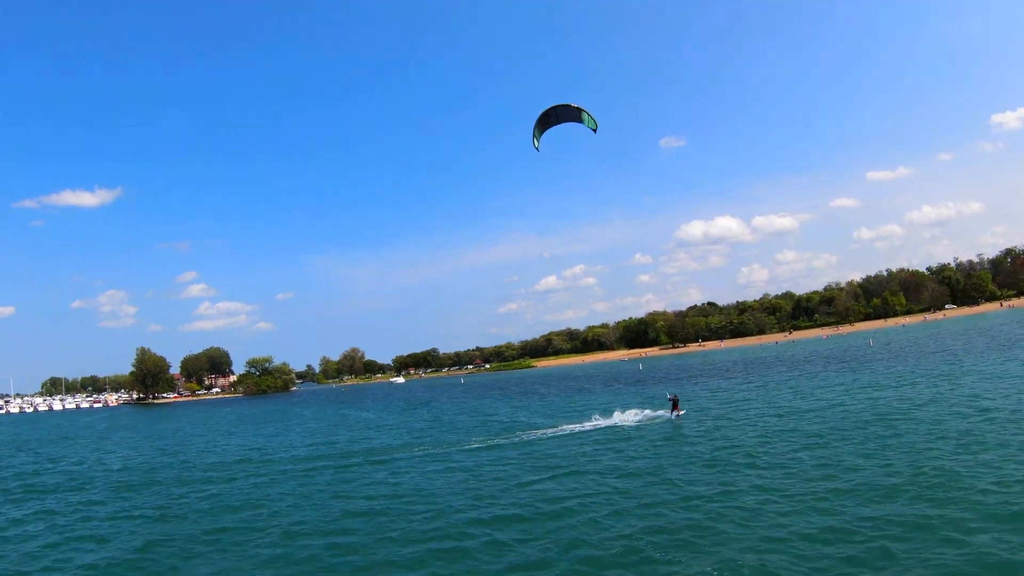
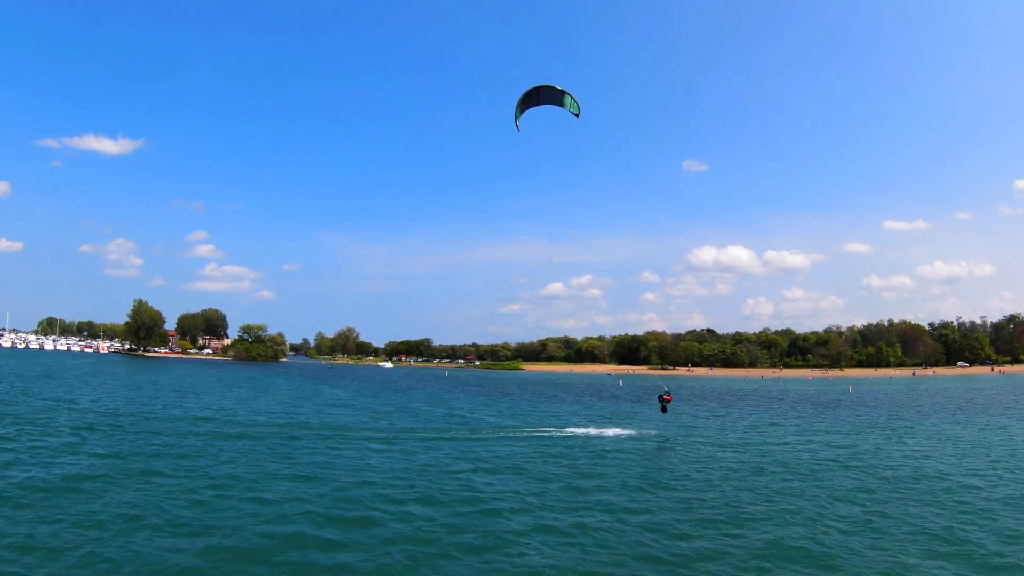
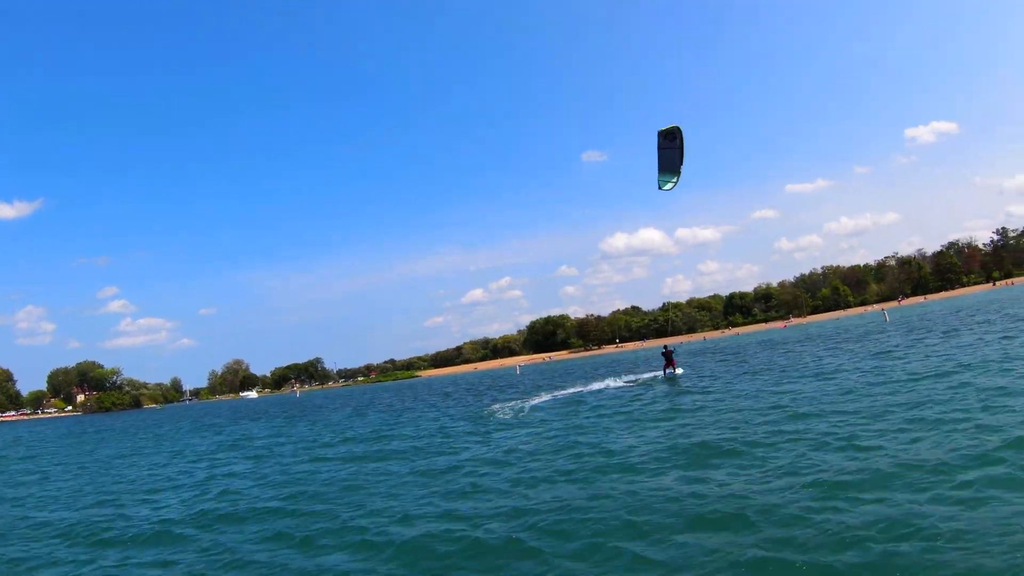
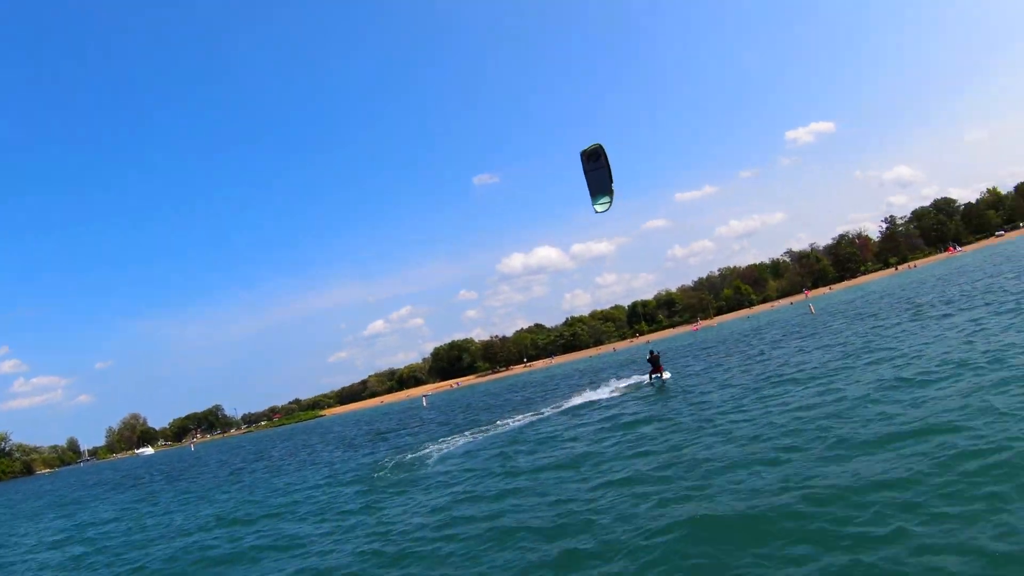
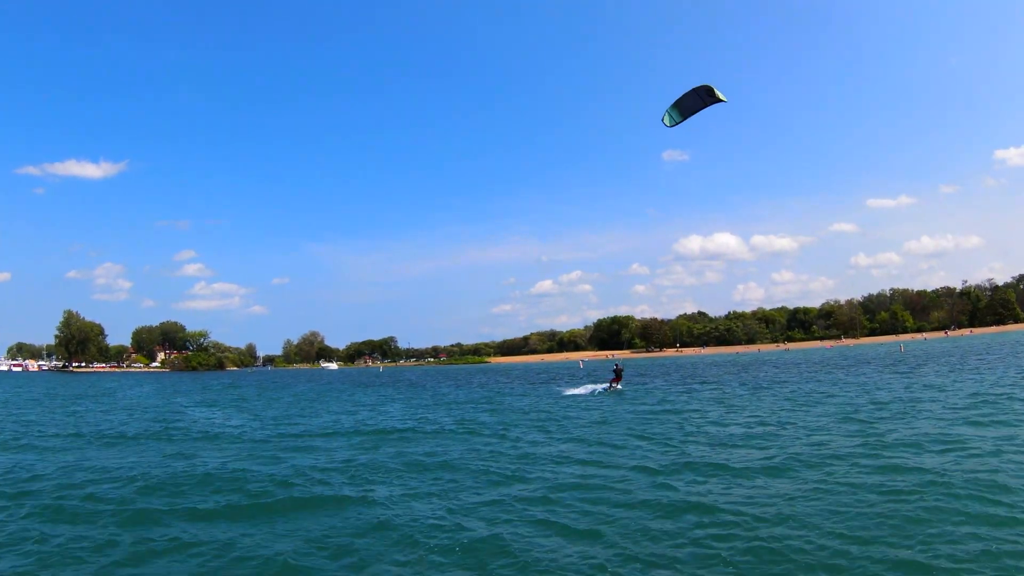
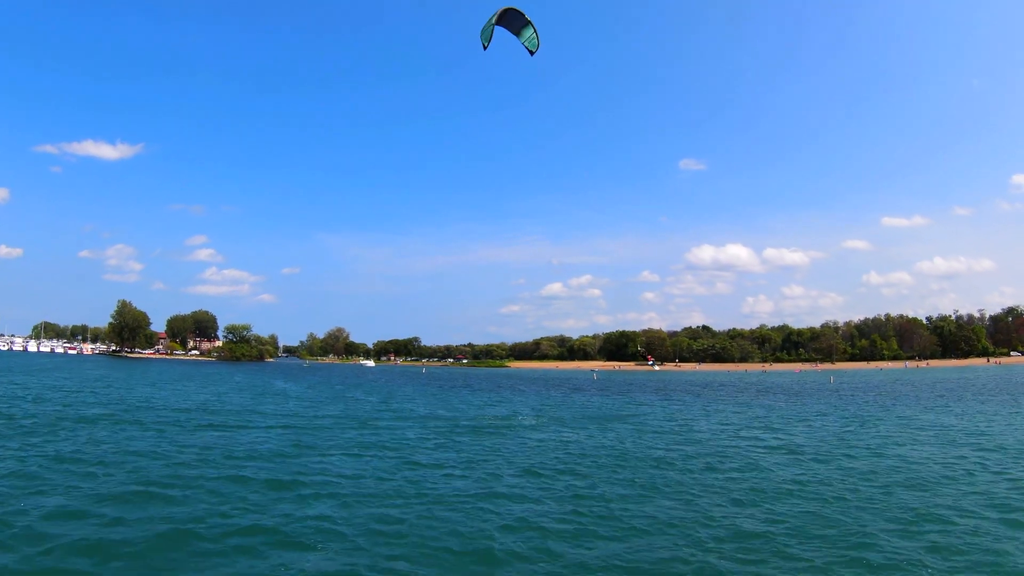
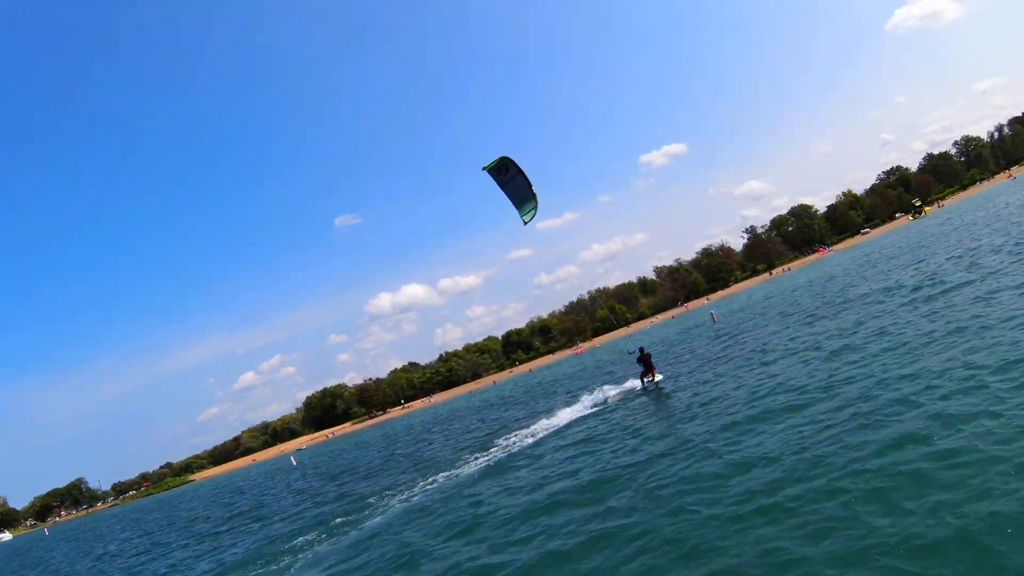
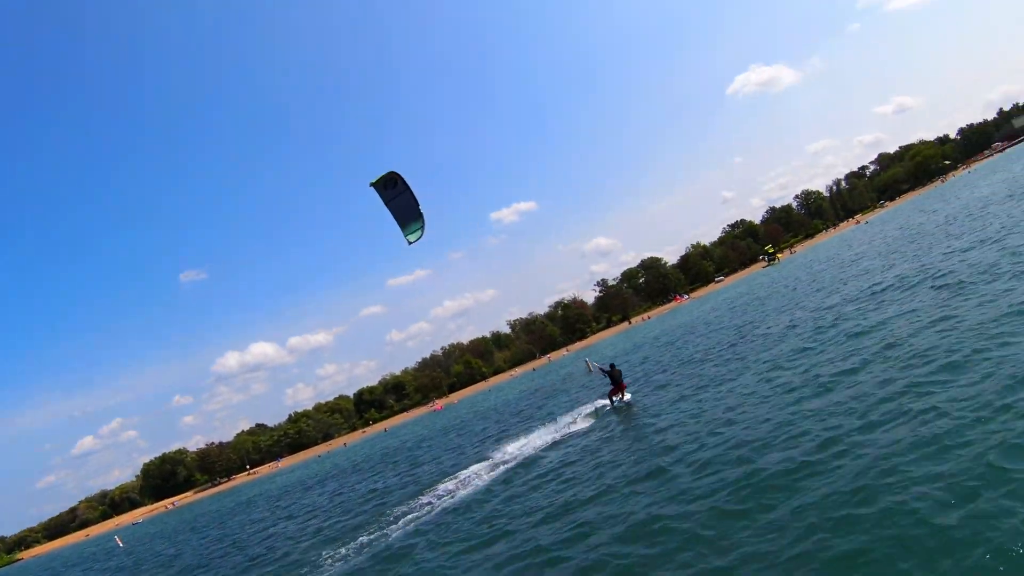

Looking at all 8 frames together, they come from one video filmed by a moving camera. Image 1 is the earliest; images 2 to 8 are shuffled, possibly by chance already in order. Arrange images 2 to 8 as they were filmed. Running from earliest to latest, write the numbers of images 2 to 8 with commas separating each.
2, 6, 5, 3, 4, 7, 8
